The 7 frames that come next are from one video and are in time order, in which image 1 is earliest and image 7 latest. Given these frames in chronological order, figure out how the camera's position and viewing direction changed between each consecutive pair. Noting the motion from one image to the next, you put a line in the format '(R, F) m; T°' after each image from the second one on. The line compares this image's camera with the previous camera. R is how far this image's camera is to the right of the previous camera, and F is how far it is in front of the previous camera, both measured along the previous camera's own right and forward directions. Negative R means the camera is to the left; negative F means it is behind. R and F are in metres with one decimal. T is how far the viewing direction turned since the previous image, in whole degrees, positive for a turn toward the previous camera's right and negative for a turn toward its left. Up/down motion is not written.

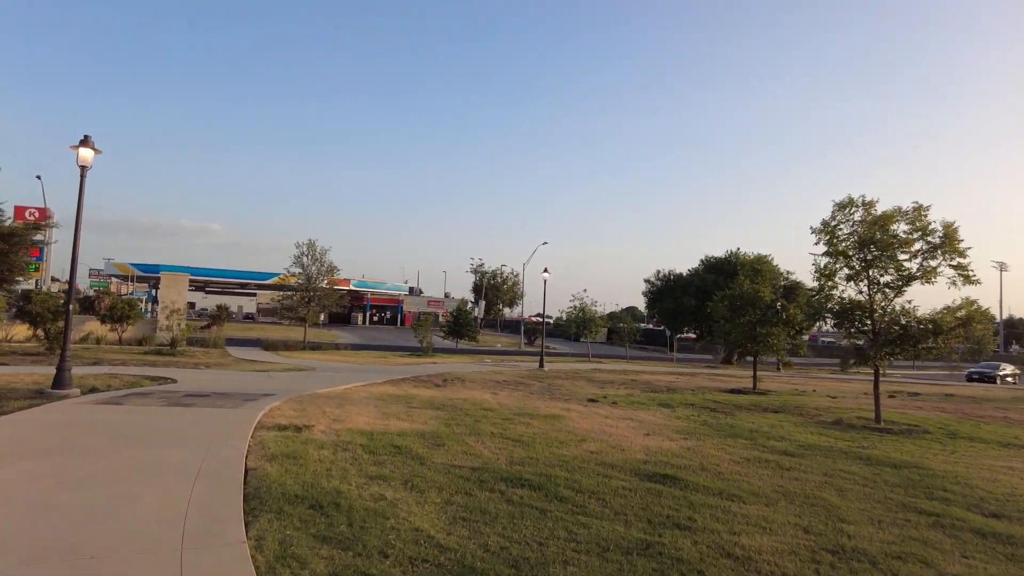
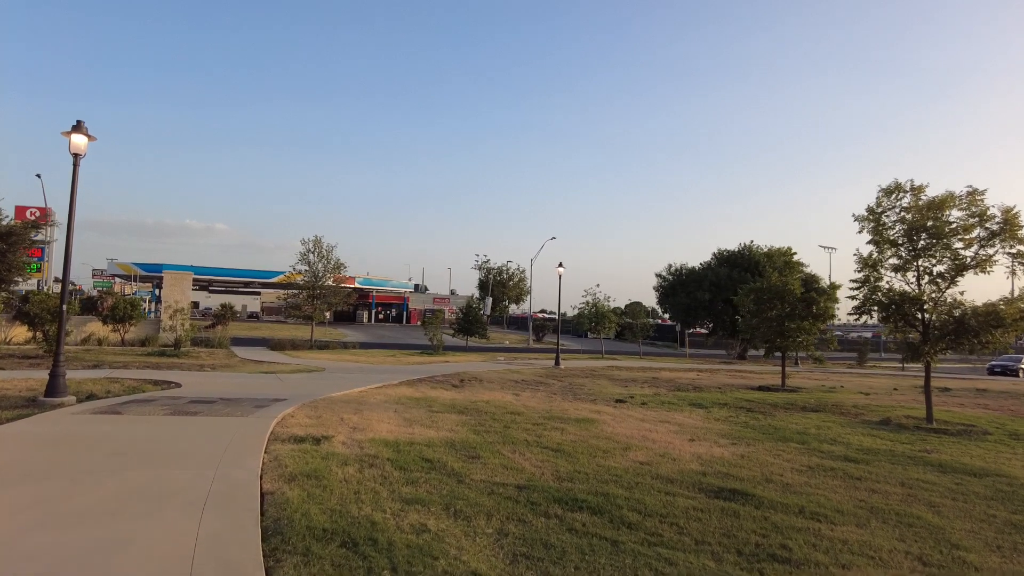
(-0.5, +0.9) m; 0°
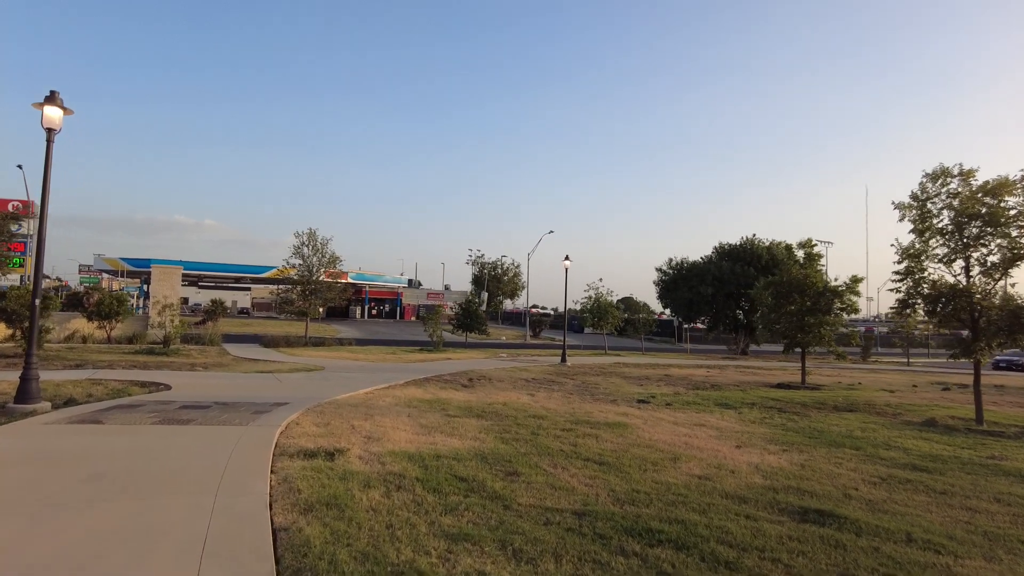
(-0.6, +1.0) m; +1°
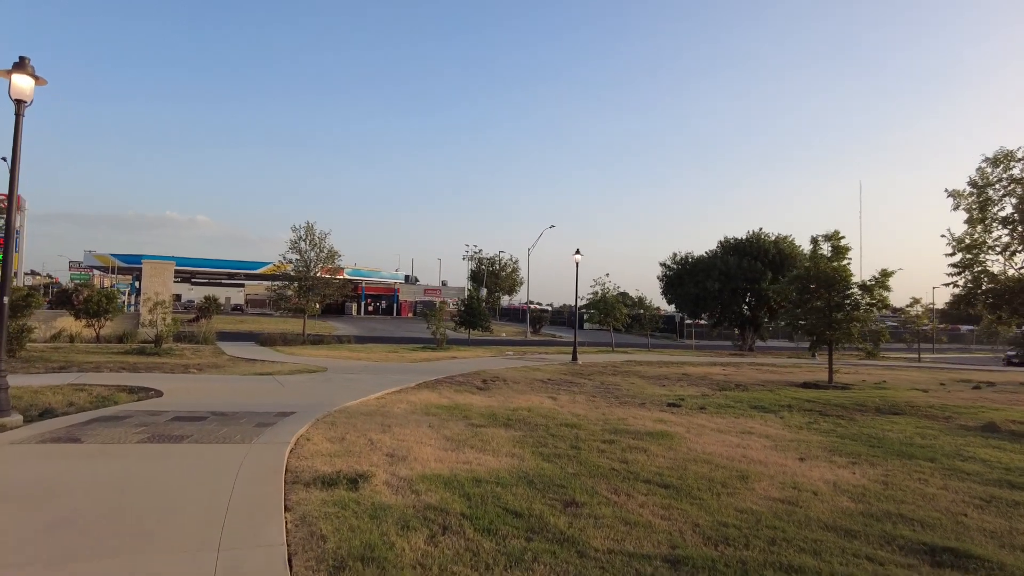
(-0.6, +1.1) m; +1°
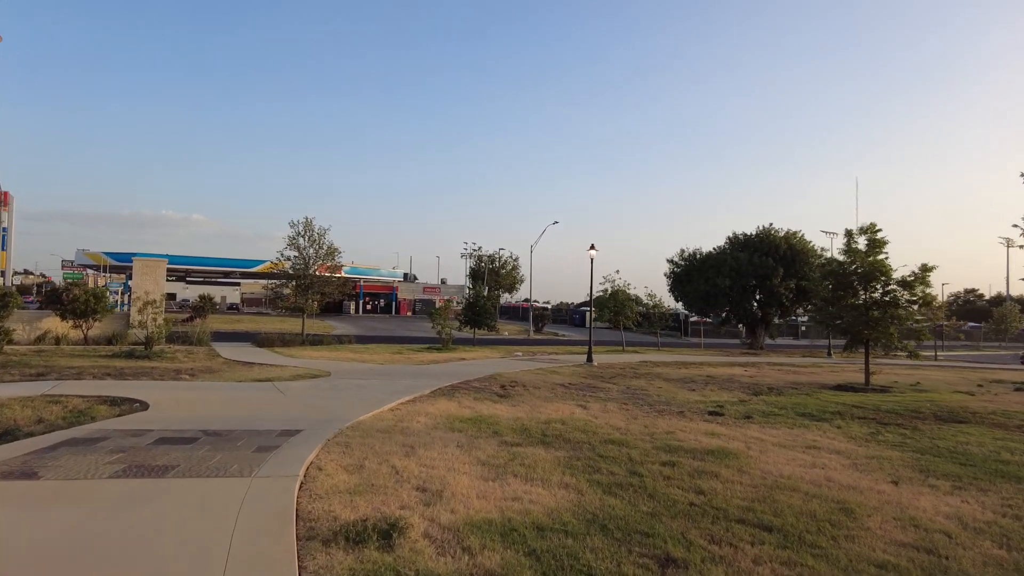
(-0.6, +1.3) m; 0°
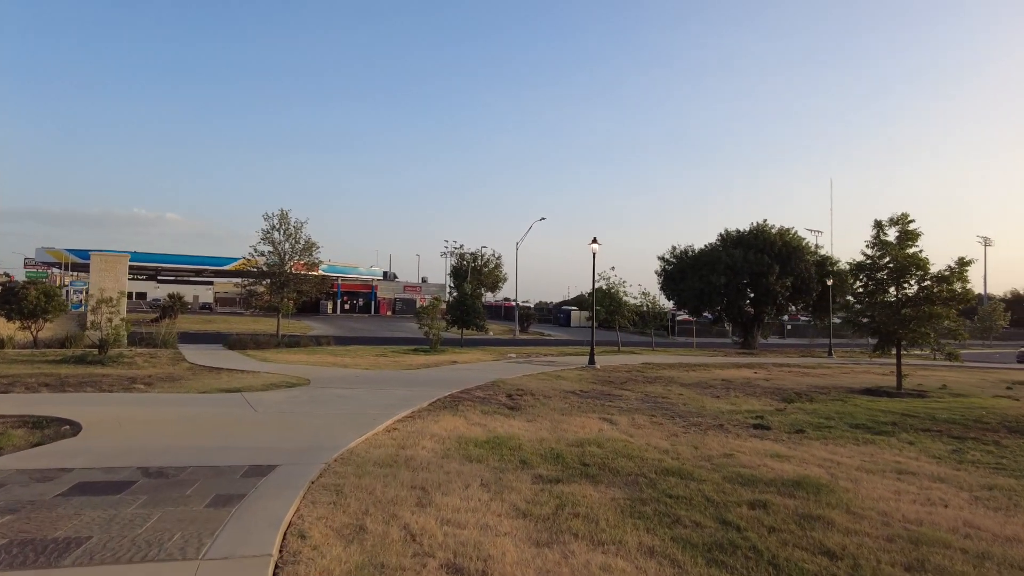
(-0.6, +1.9) m; +2°
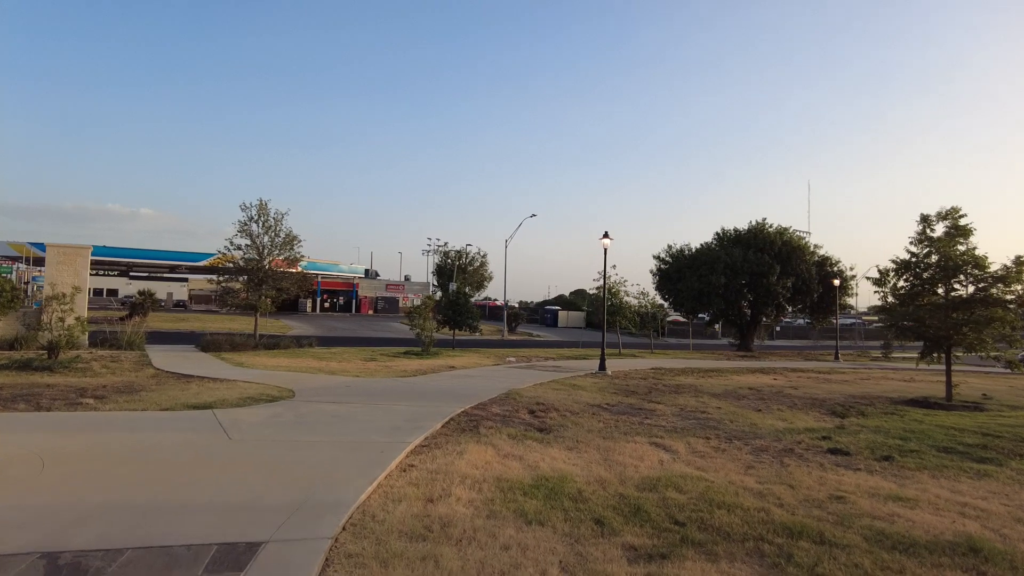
(-0.8, +1.9) m; +2°
